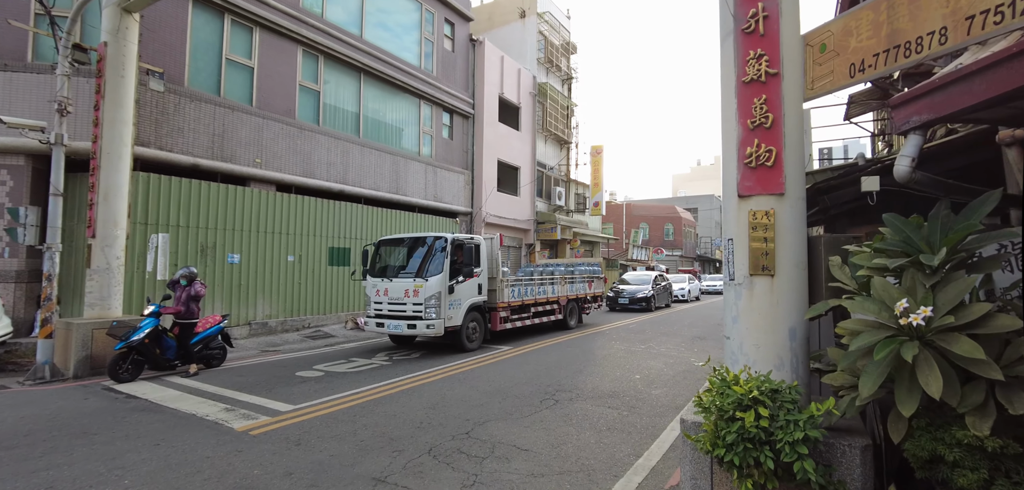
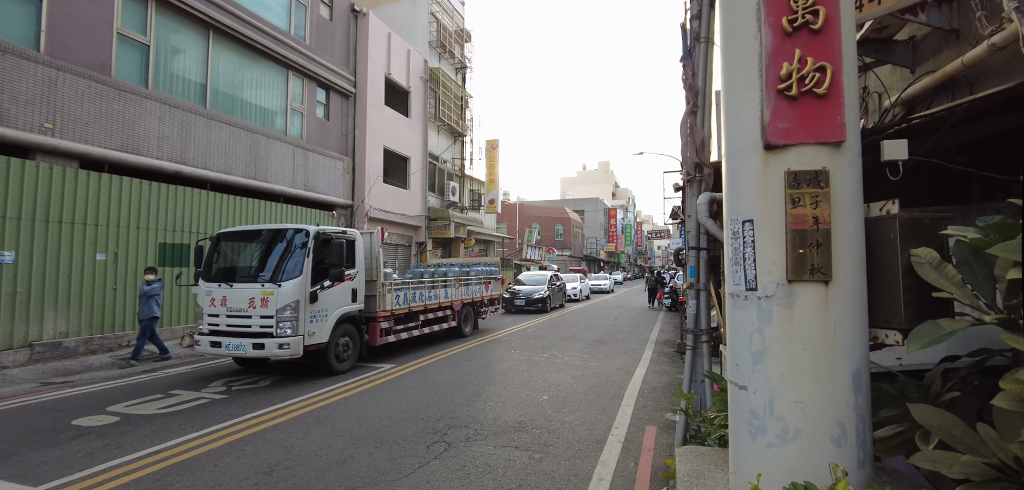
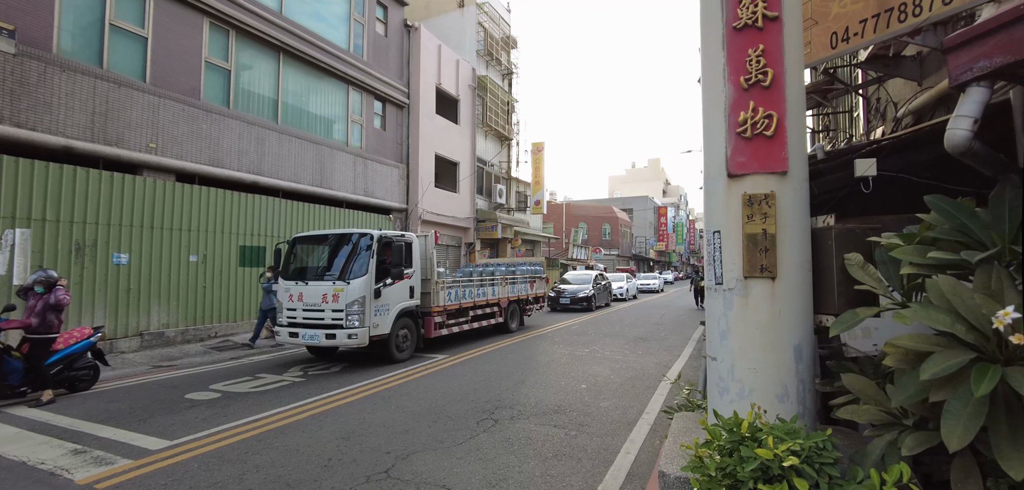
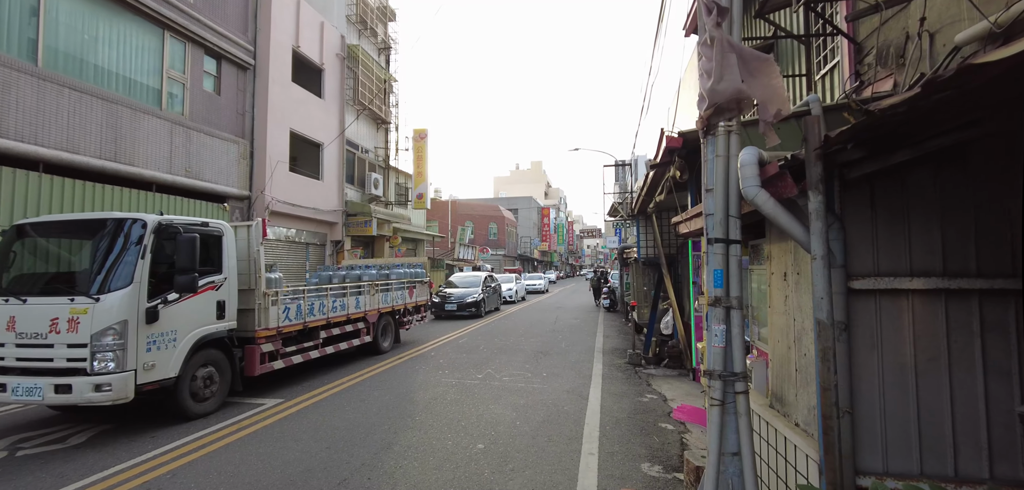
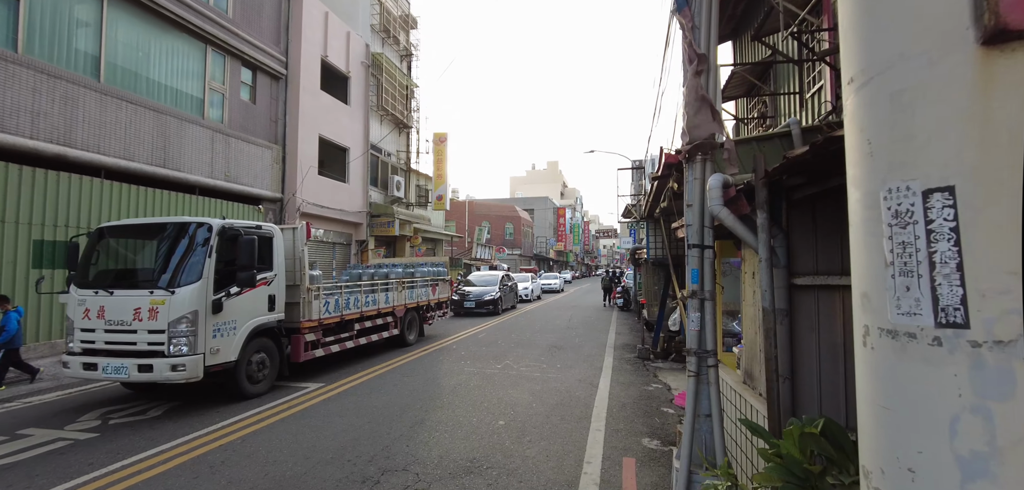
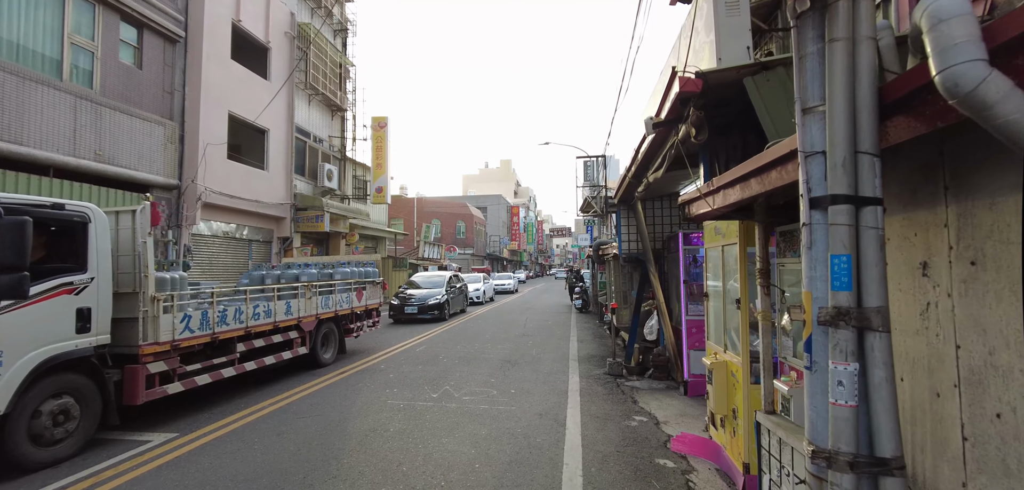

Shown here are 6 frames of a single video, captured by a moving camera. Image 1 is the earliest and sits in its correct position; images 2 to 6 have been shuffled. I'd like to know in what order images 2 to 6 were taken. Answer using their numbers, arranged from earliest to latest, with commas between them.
3, 2, 5, 4, 6
